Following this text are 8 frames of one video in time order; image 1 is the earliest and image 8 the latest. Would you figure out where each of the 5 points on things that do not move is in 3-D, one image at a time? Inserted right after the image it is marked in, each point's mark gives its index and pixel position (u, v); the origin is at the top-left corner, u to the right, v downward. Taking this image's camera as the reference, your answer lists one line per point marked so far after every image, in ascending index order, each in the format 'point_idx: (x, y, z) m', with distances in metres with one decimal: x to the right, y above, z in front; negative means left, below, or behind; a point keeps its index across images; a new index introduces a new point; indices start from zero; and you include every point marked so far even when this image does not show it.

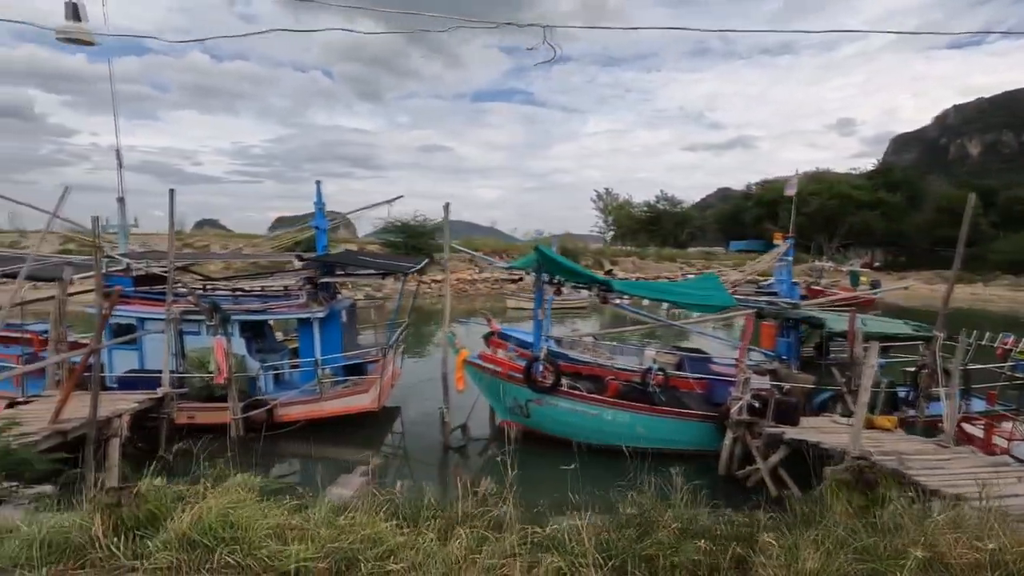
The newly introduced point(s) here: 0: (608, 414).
0: (+1.7, -2.2, +9.4) m
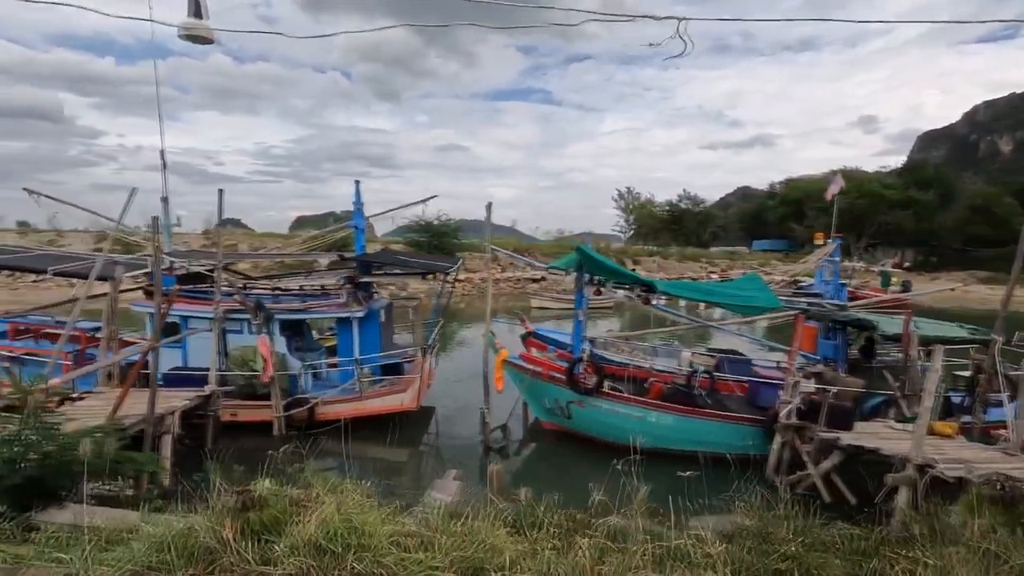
0: (+2.5, -2.3, +9.3) m
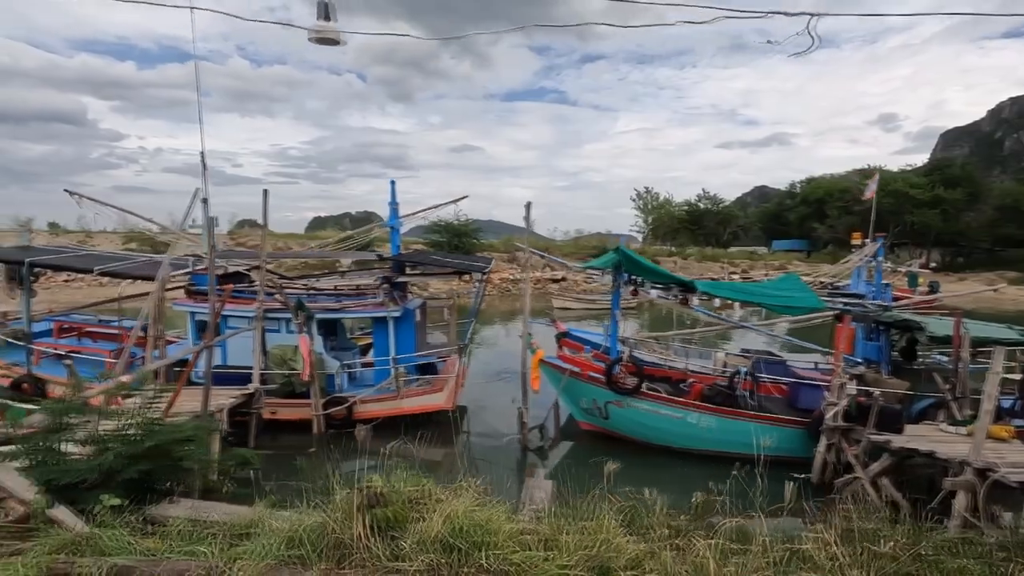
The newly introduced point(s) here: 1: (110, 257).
0: (+3.1, -2.3, +9.2) m
1: (-8.5, +0.7, +11.3) m
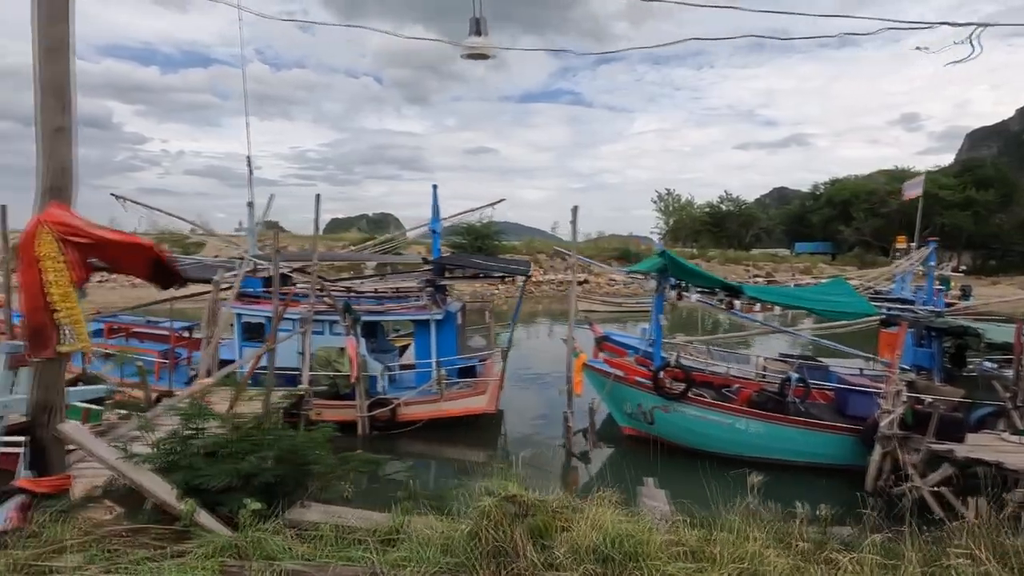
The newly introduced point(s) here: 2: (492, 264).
0: (+3.9, -2.3, +9.1) m
1: (-7.7, +0.6, +11.6) m
2: (-0.4, +0.5, +11.1) m
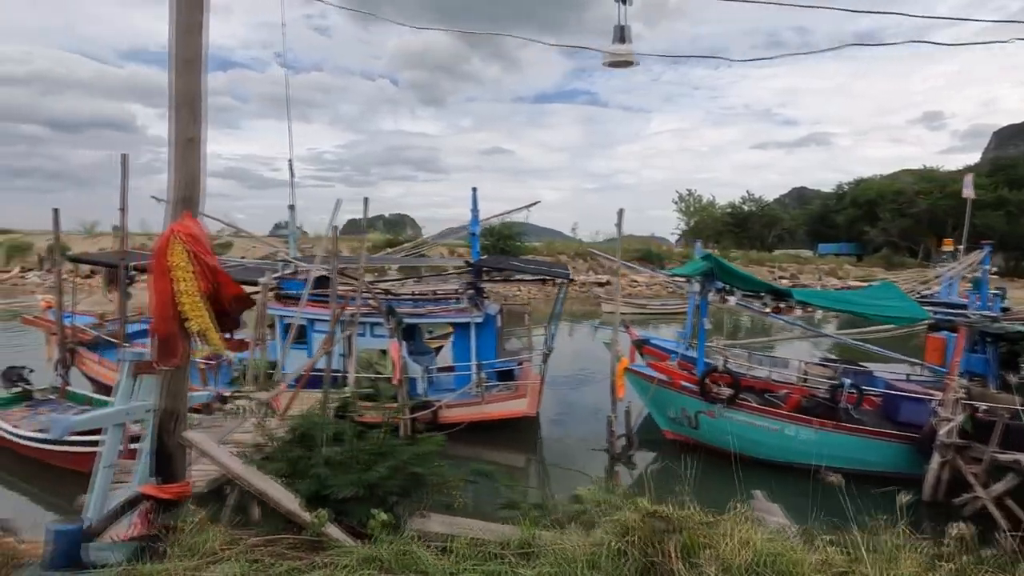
0: (+4.7, -2.4, +9.0) m
1: (-6.8, +0.6, +11.7) m
2: (+0.4, +0.5, +11.1) m
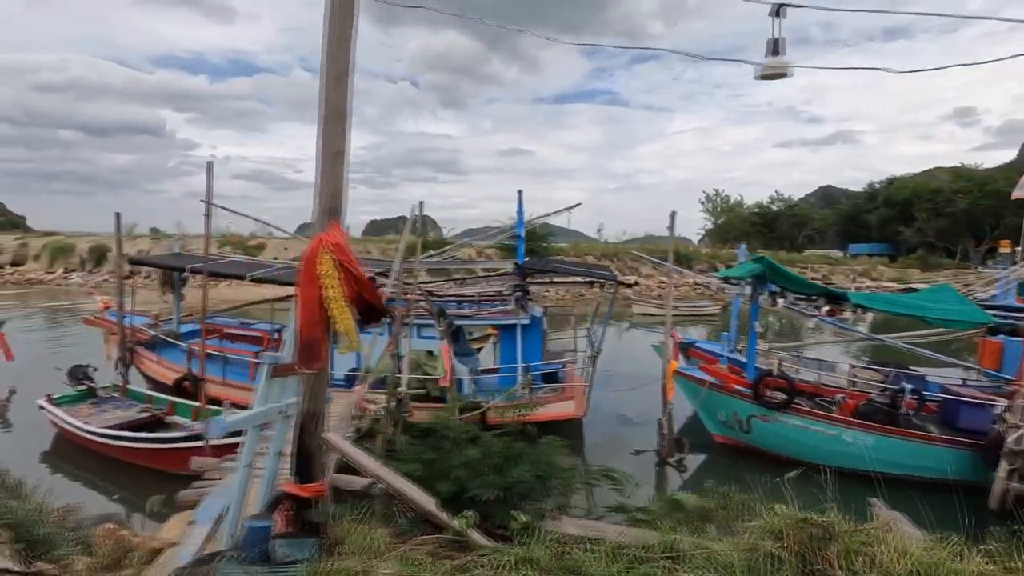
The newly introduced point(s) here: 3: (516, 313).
0: (+5.6, -2.4, +8.8) m
1: (-5.8, +0.5, +12.0) m
2: (+1.4, +0.4, +11.1) m
3: (+0.1, -0.5, +10.9) m
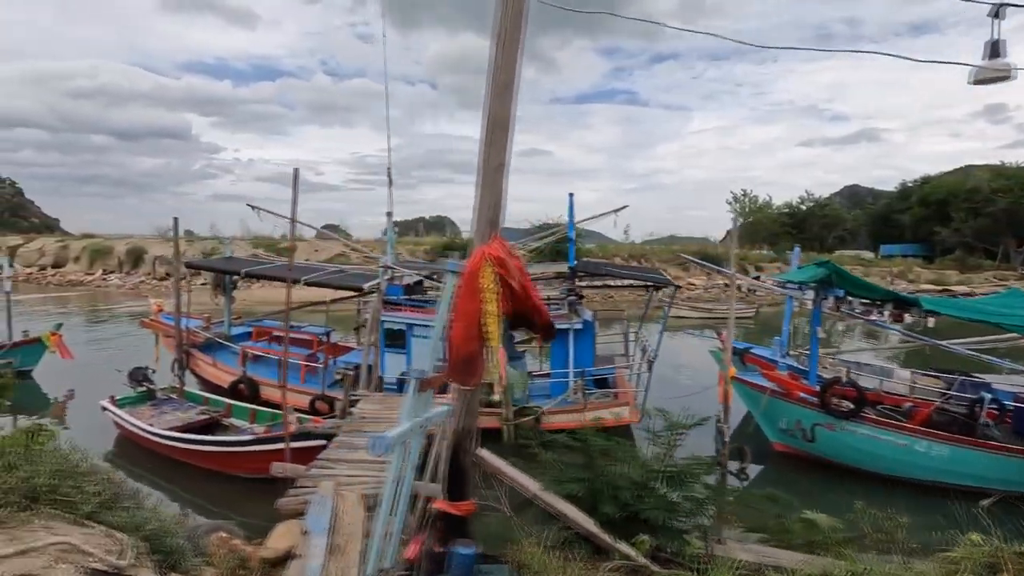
0: (+6.6, -2.5, +8.5) m
1: (-4.7, +0.5, +12.1) m
2: (+2.4, +0.3, +11.0) m
3: (+1.2, -0.6, +10.8) m
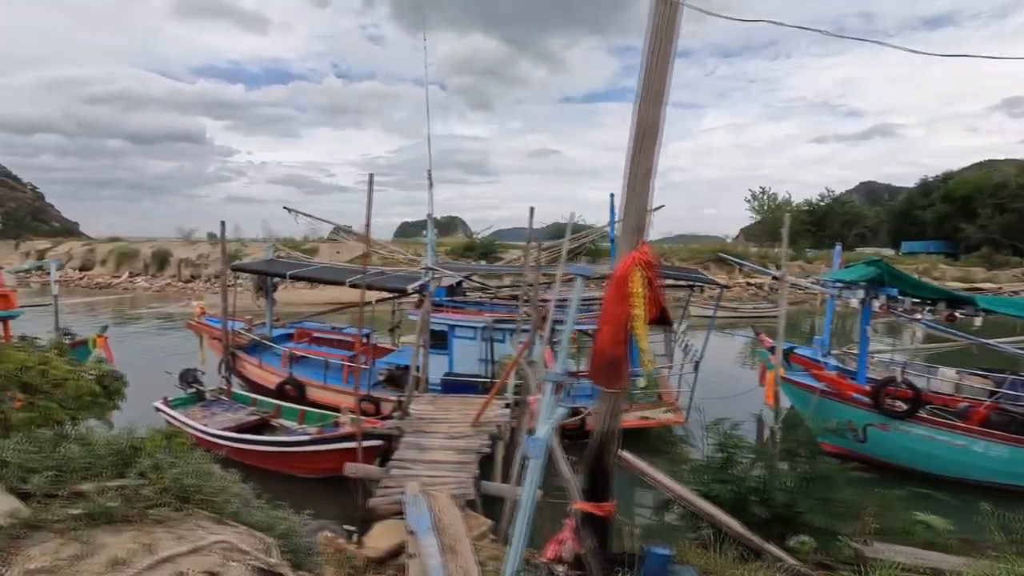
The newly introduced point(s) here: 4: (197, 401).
0: (+7.4, -2.5, +8.4) m
1: (-3.8, +0.4, +12.3) m
2: (+3.3, +0.3, +11.0) m
3: (+2.0, -0.6, +10.8) m
4: (-6.4, -2.3, +10.8) m
